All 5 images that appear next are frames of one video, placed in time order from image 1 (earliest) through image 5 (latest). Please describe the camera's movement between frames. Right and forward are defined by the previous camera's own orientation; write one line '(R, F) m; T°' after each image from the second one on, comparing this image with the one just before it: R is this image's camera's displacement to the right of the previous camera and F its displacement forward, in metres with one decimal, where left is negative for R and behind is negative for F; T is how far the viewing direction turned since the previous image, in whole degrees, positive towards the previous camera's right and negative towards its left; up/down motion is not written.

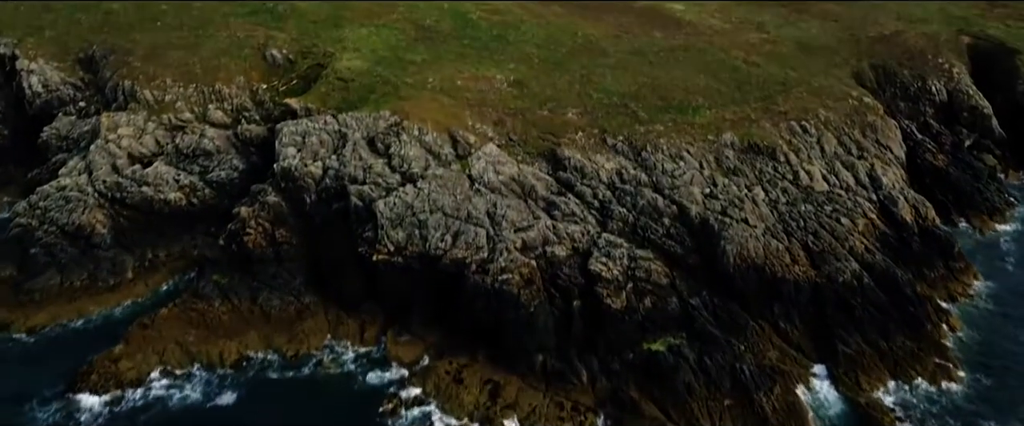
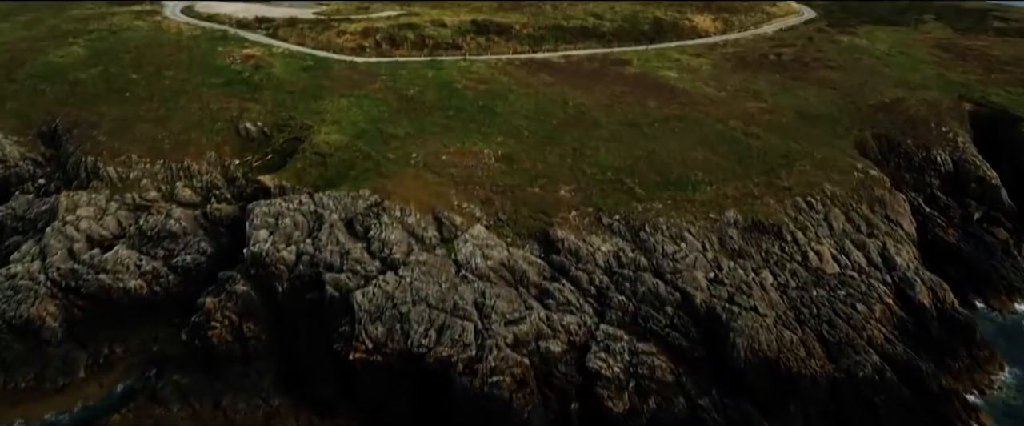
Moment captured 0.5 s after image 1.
(-0.1, +2.6) m; +1°
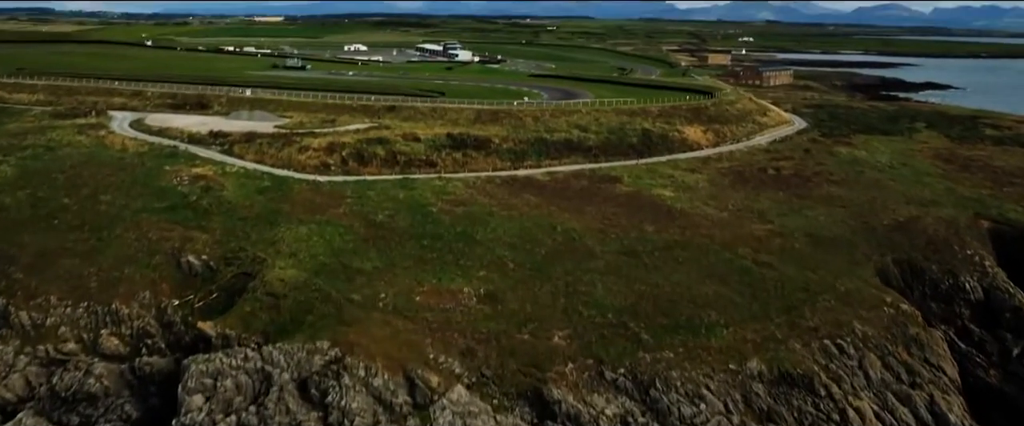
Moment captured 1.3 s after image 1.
(-0.4, +5.3) m; +2°
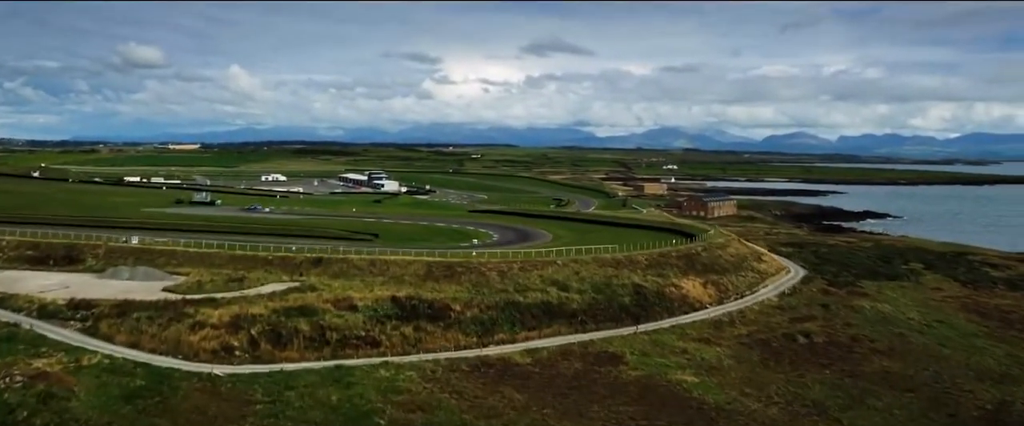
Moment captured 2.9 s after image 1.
(-1.8, +12.3) m; +5°
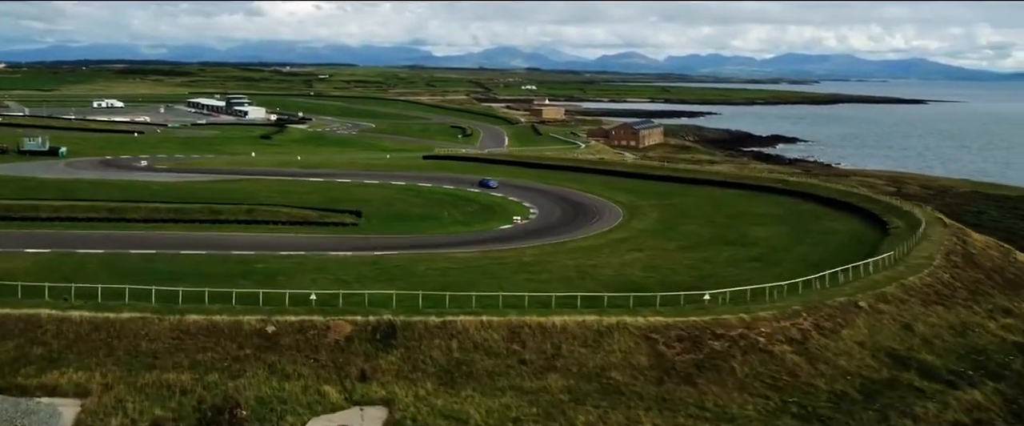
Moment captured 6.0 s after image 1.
(-10.0, +26.9) m; +9°
